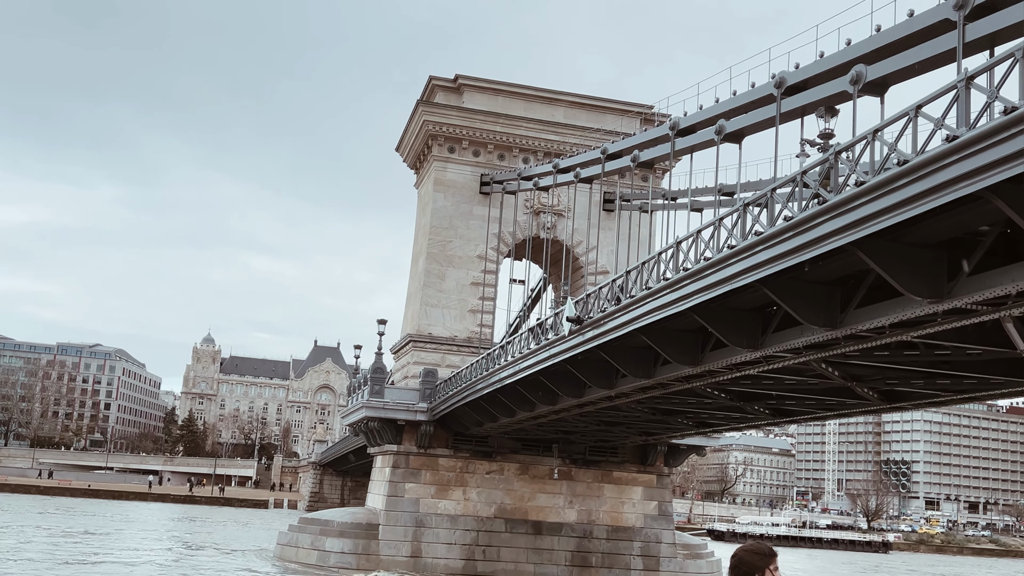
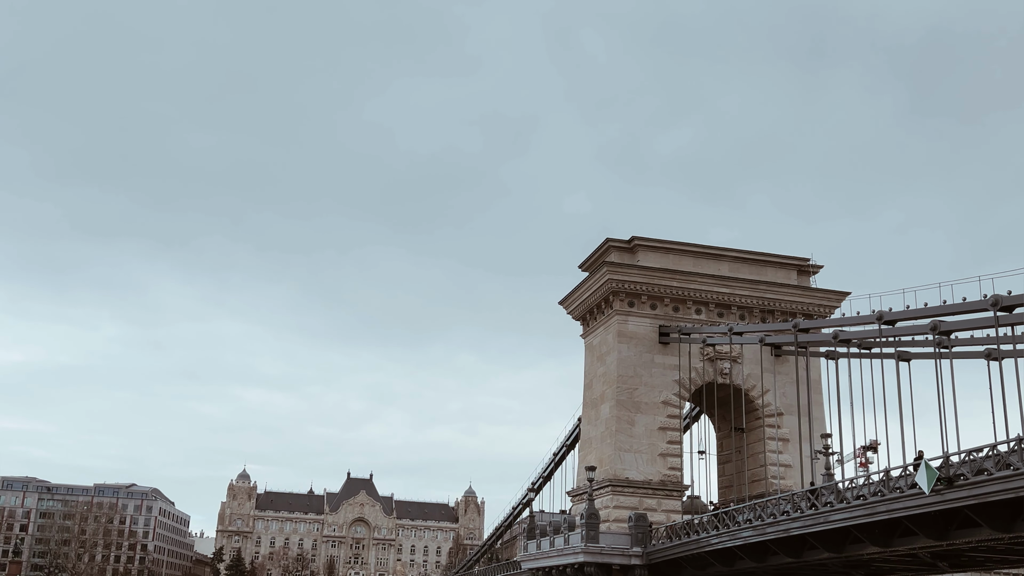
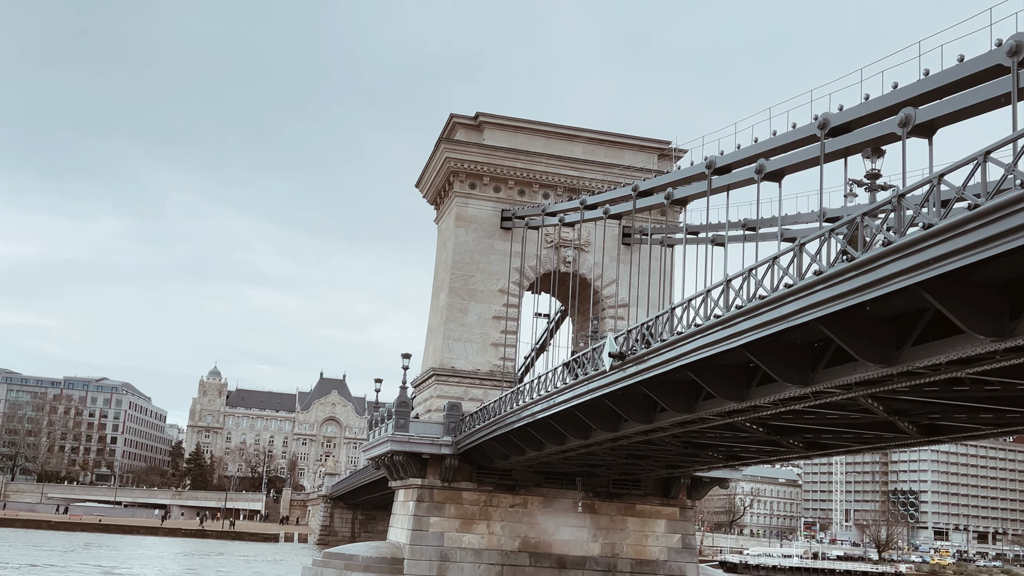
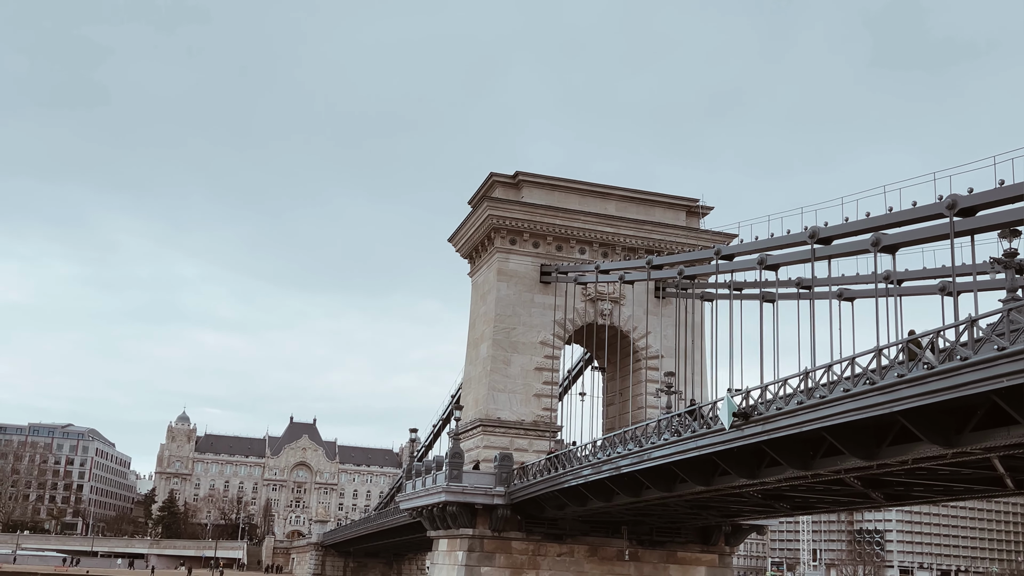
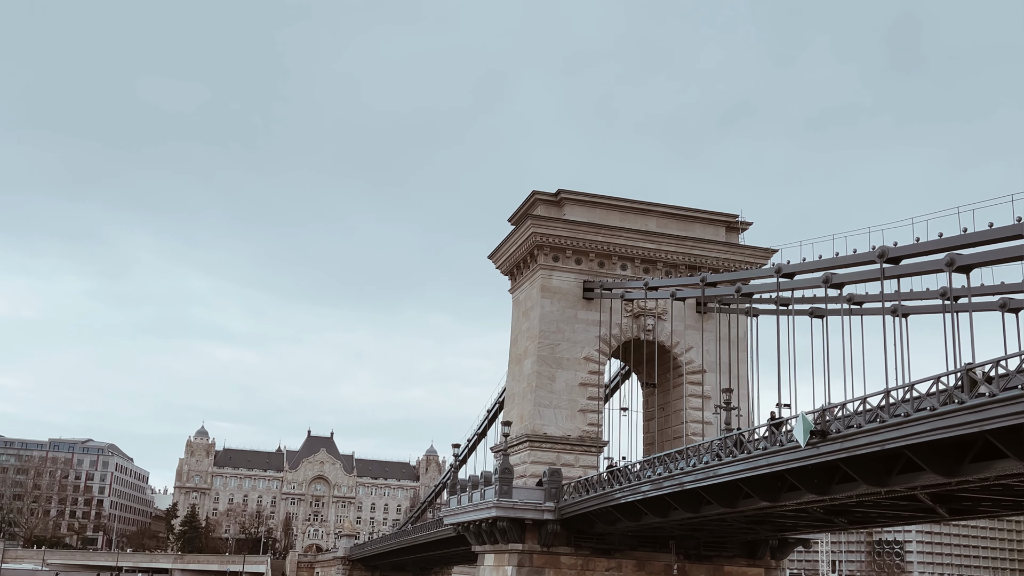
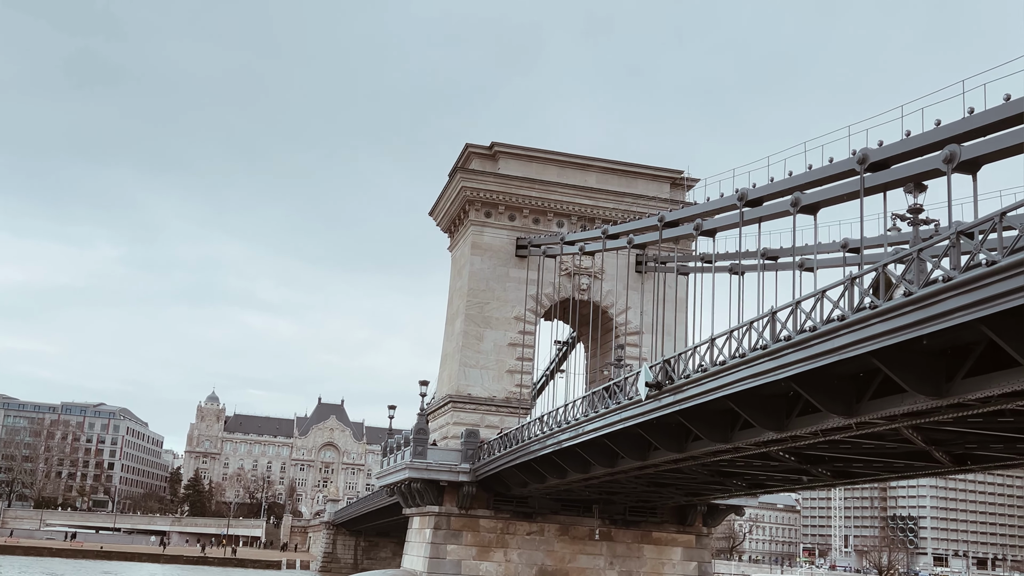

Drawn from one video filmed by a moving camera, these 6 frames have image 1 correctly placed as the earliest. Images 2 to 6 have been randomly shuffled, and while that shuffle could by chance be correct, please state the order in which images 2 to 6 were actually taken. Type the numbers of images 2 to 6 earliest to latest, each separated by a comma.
3, 6, 4, 5, 2
